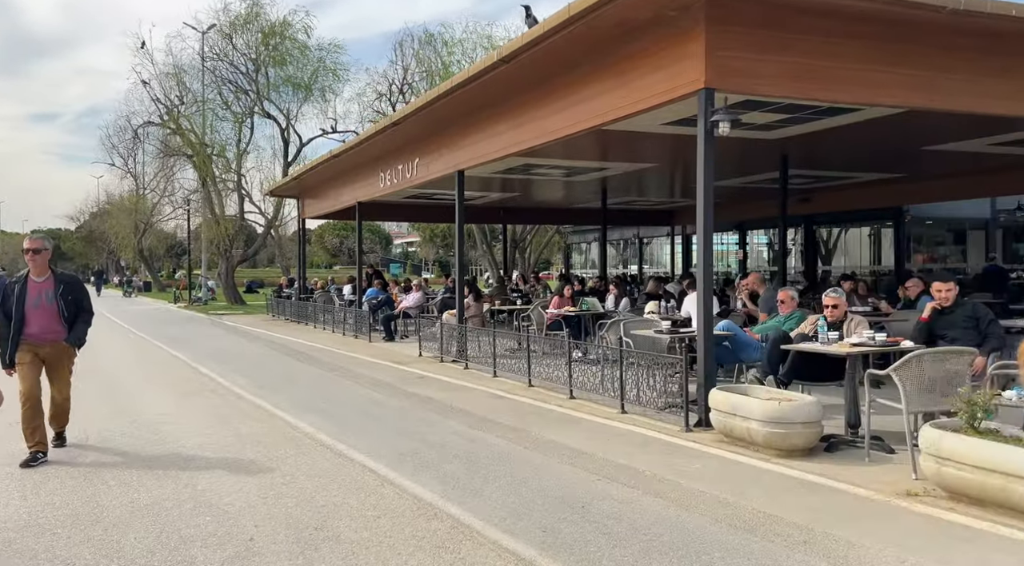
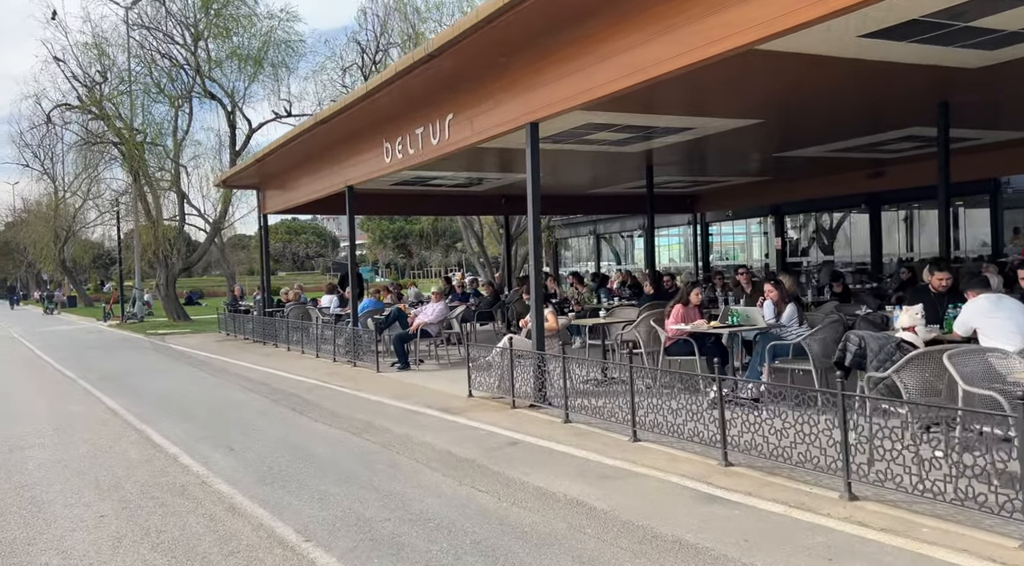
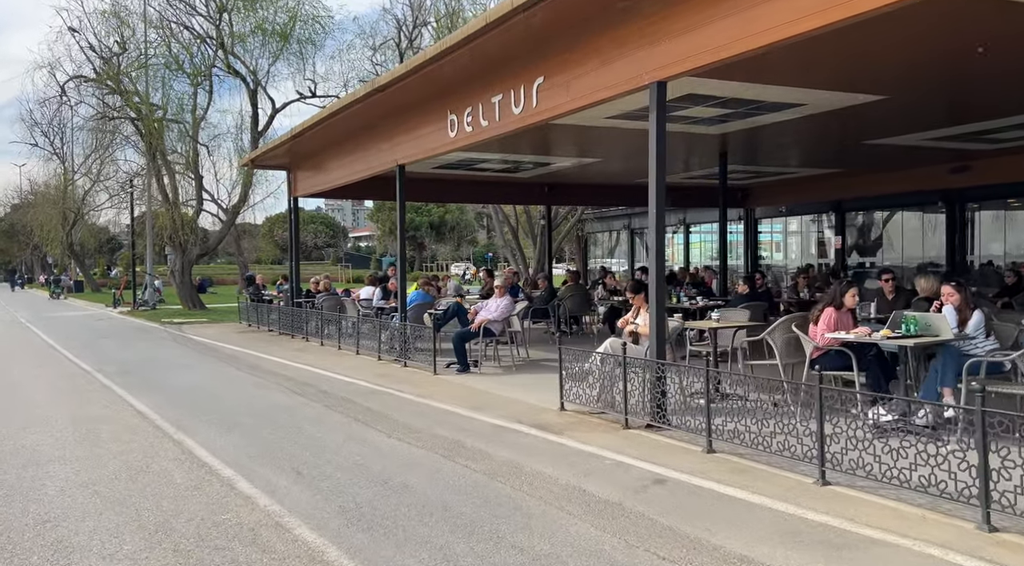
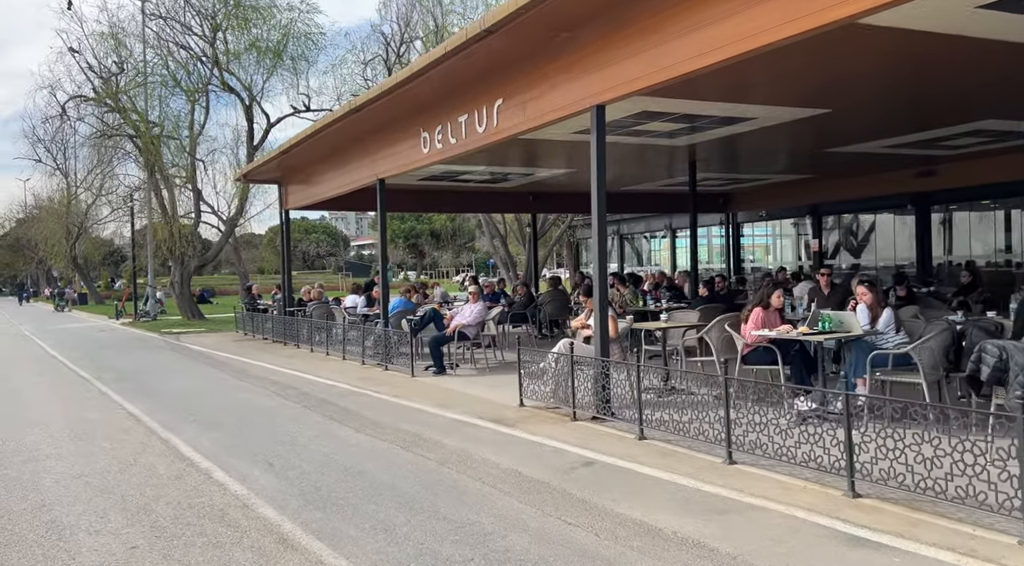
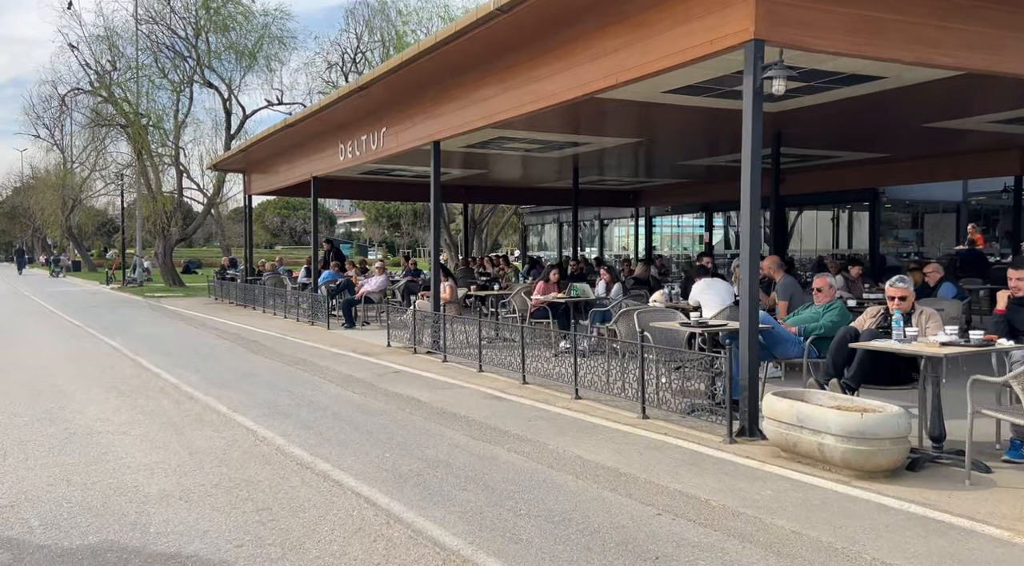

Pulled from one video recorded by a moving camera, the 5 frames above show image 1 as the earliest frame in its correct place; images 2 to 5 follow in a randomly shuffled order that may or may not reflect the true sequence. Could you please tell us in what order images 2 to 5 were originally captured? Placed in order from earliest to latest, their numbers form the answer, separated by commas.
5, 2, 4, 3
